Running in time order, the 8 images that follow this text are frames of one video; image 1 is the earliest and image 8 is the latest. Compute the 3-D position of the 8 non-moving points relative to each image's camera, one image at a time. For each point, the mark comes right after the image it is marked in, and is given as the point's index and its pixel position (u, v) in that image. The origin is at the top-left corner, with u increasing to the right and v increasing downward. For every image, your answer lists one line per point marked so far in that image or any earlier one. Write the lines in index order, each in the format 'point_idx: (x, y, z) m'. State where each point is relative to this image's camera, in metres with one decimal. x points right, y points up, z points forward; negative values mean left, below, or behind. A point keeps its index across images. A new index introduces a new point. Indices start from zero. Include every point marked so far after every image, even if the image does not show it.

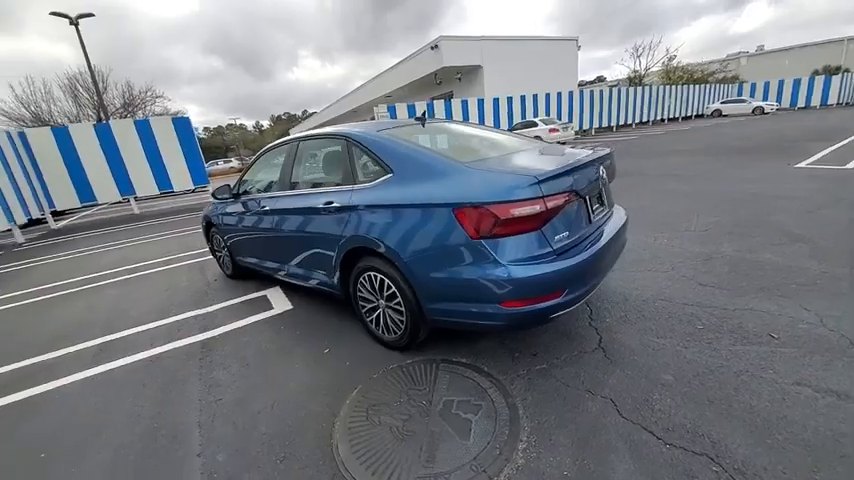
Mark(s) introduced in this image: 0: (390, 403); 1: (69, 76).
0: (-0.2, -1.0, +2.2) m
1: (-16.8, +7.6, +16.6) m
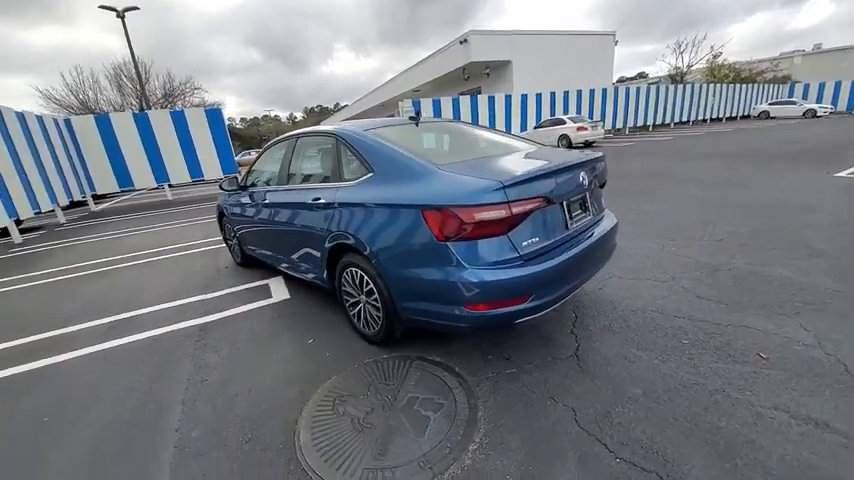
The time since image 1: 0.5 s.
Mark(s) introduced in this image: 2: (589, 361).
0: (-0.4, -1.0, +2.3) m
1: (-15.5, +8.6, +17.7) m
2: (+1.1, -0.8, +2.4) m
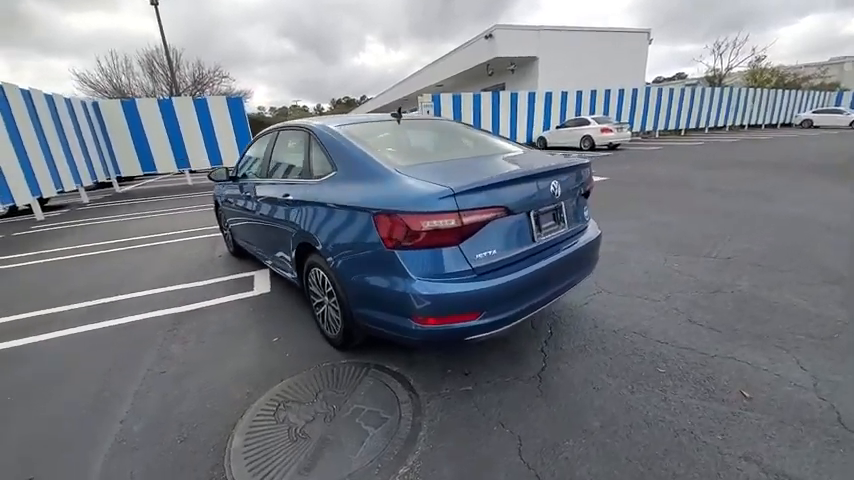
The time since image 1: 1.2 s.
0: (-0.8, -1.0, +2.2) m
1: (-14.3, +9.5, +18.4) m
2: (+0.8, -0.9, +2.2) m
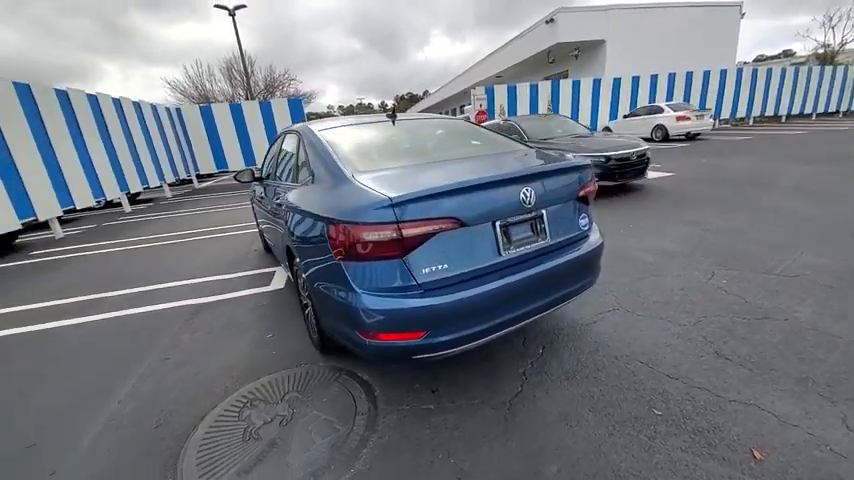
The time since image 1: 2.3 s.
0: (-1.0, -1.0, +2.2) m
1: (-11.3, +10.1, +20.3) m
2: (+0.5, -1.0, +2.0) m
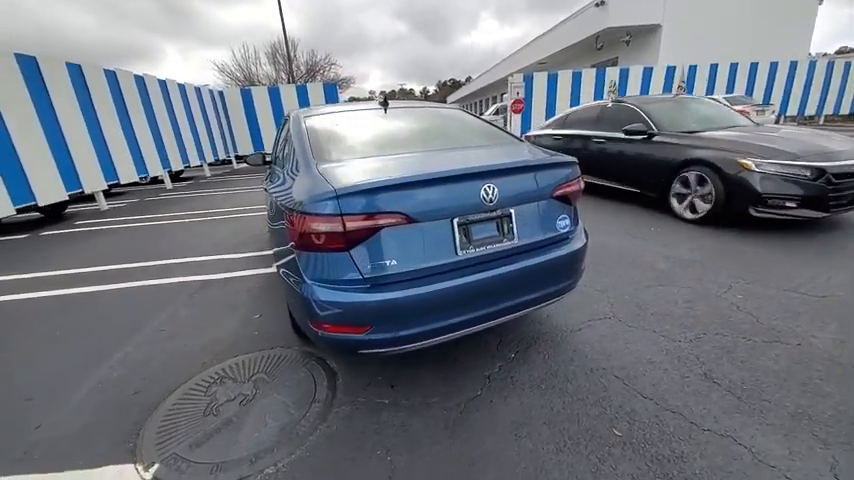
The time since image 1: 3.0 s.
0: (-1.2, -0.9, +2.3) m
1: (-9.0, +11.3, +20.9) m
2: (+0.2, -1.0, +1.9) m
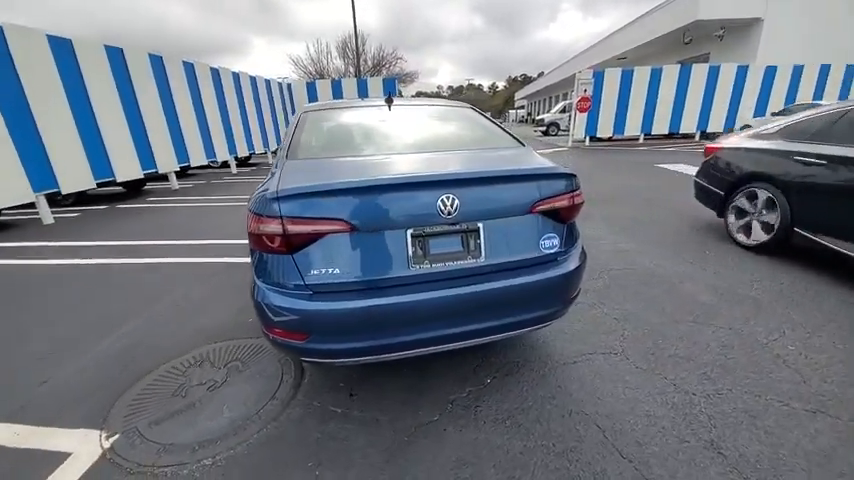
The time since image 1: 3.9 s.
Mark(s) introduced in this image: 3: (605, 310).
0: (-1.4, -0.8, +2.4) m
1: (-5.0, +12.1, +21.8) m
2: (-0.1, -1.0, +1.8) m
3: (+1.5, -0.6, +3.0) m
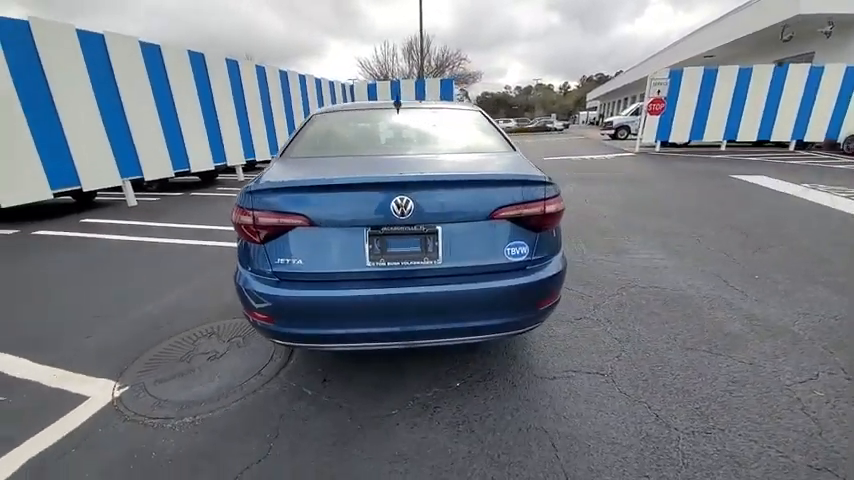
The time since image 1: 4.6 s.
0: (-1.6, -0.7, +2.7) m
1: (-1.1, +12.3, +22.3) m
2: (-0.3, -1.0, +1.9) m
3: (+1.4, -0.7, +2.8) m
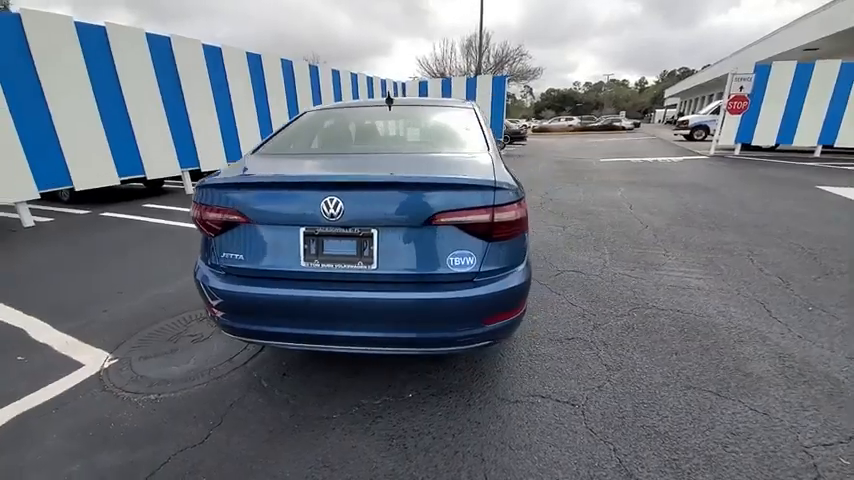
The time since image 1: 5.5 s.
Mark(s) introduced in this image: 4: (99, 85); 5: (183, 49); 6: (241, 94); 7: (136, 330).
0: (-1.7, -0.7, +2.9) m
1: (+2.6, +12.4, +22.0) m
2: (-0.7, -1.0, +1.9) m
3: (+1.2, -0.8, +2.5) m
4: (-5.3, +2.5, +5.9) m
5: (-4.6, +3.6, +6.8) m
6: (-4.2, +3.2, +8.0) m
7: (-2.2, -0.7, +2.8) m
